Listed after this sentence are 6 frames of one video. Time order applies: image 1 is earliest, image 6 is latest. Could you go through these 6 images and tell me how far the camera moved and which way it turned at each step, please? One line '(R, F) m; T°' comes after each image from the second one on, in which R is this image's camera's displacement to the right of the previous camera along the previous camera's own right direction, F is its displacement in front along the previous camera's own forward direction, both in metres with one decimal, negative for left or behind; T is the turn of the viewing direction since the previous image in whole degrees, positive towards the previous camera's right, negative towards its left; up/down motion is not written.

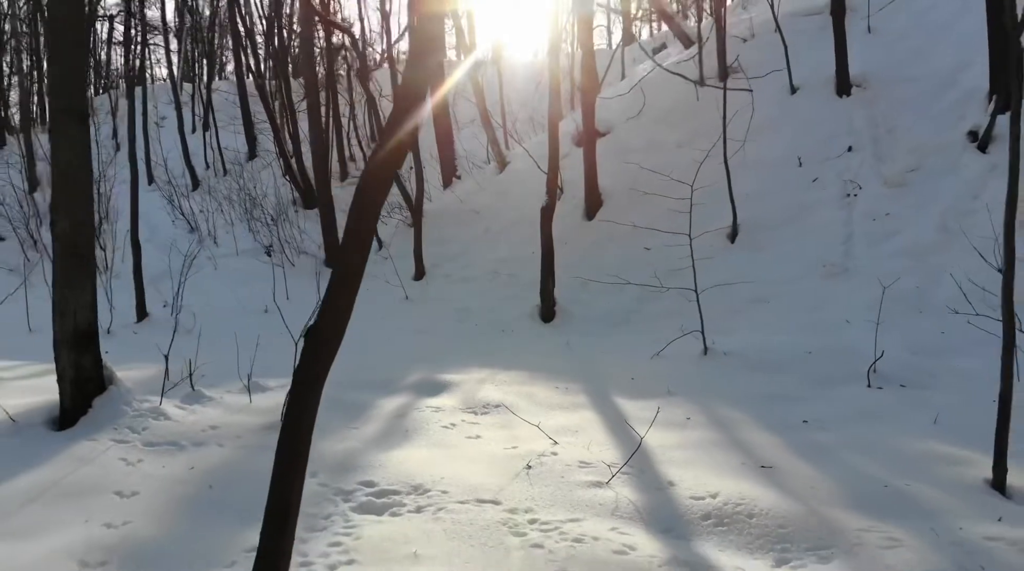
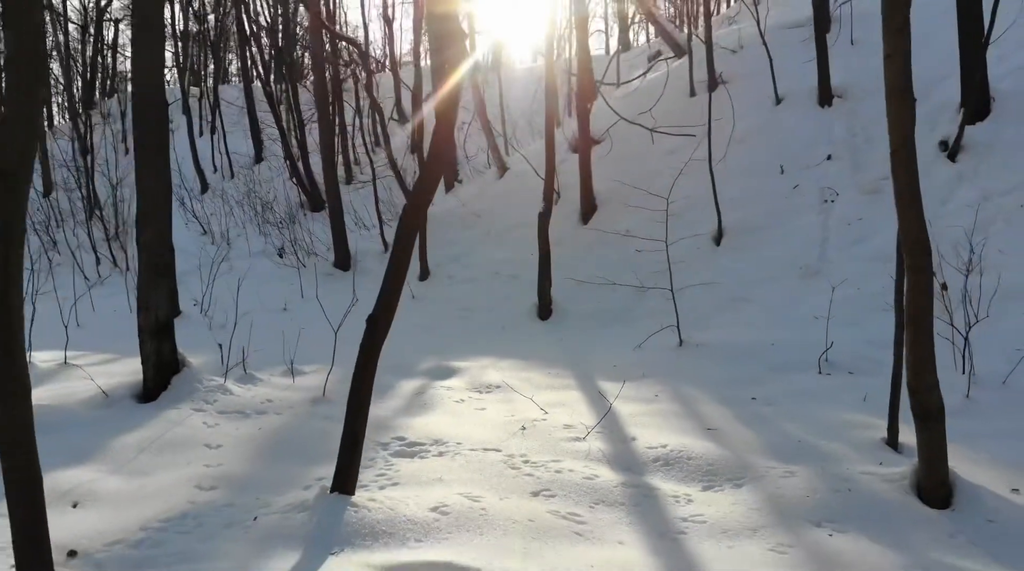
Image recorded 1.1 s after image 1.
(0.0, -0.9) m; 0°
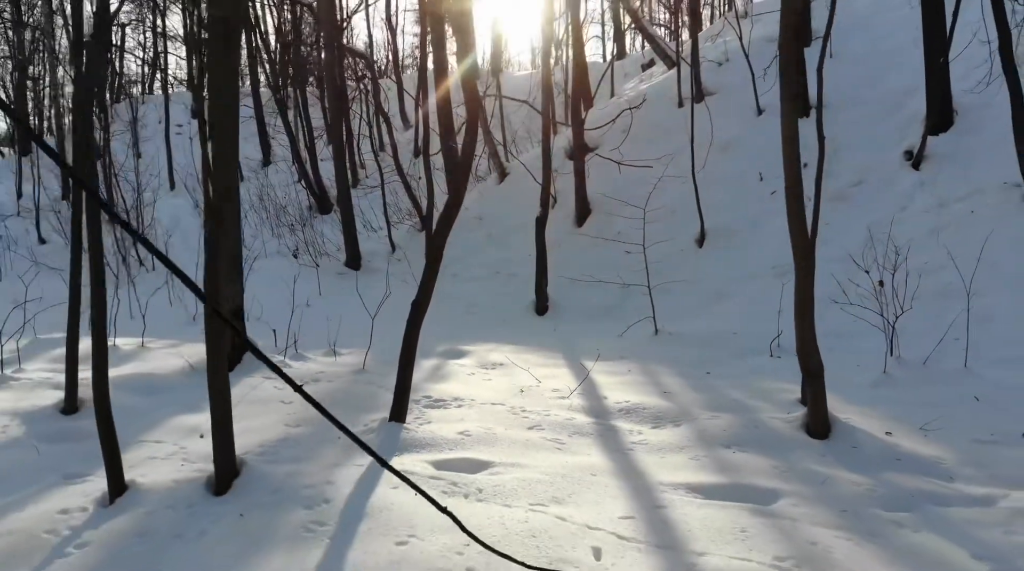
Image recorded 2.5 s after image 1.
(0.0, -1.3) m; 0°
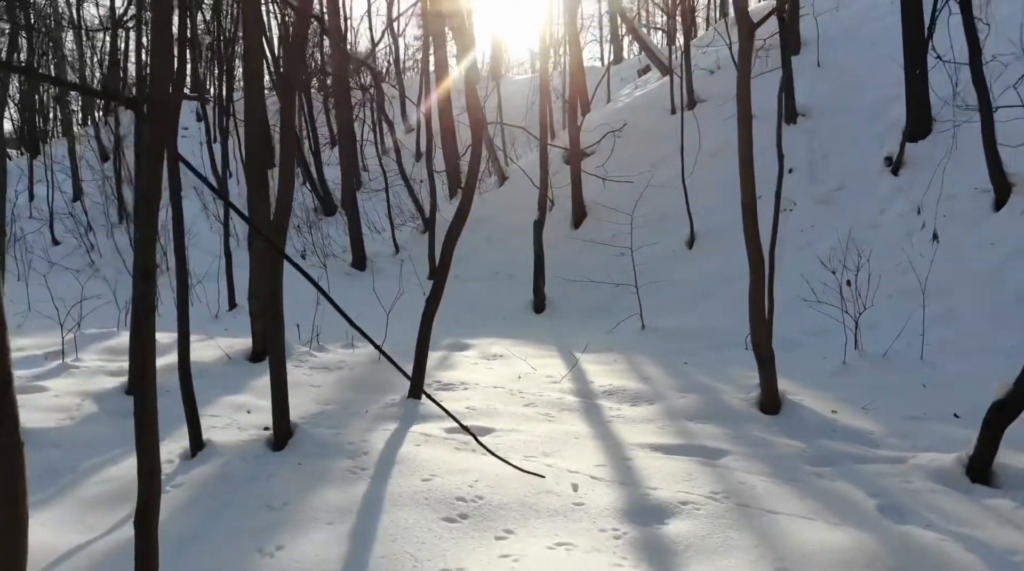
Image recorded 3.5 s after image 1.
(0.0, -0.8) m; 0°
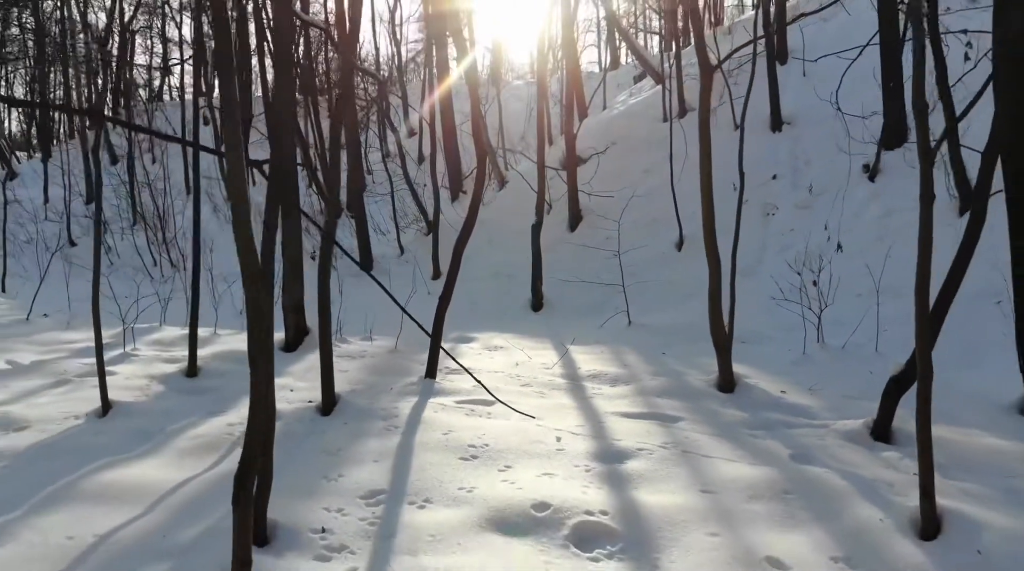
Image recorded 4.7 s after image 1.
(0.0, -1.1) m; 0°
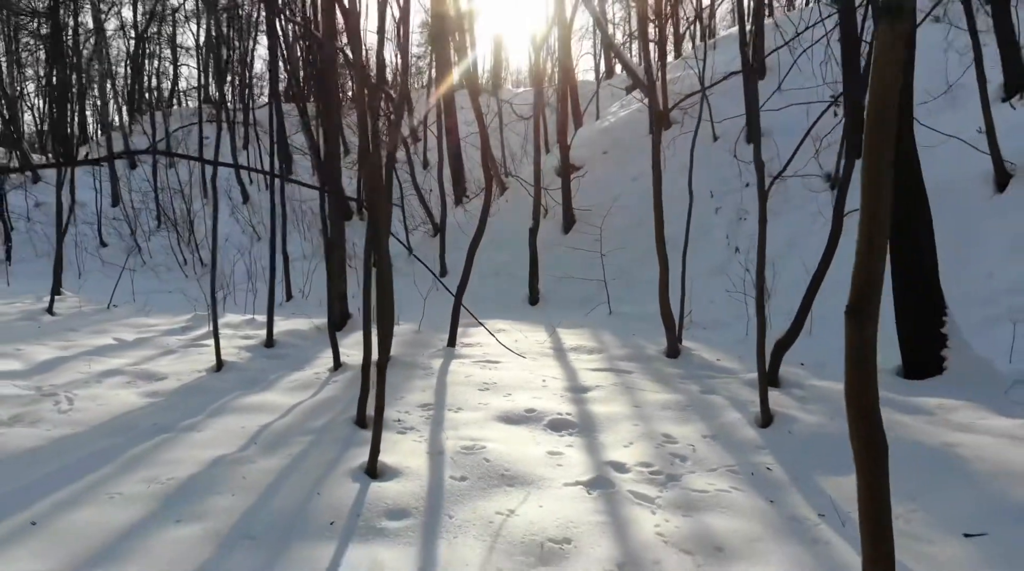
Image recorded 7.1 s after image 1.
(0.0, -2.1) m; 0°
